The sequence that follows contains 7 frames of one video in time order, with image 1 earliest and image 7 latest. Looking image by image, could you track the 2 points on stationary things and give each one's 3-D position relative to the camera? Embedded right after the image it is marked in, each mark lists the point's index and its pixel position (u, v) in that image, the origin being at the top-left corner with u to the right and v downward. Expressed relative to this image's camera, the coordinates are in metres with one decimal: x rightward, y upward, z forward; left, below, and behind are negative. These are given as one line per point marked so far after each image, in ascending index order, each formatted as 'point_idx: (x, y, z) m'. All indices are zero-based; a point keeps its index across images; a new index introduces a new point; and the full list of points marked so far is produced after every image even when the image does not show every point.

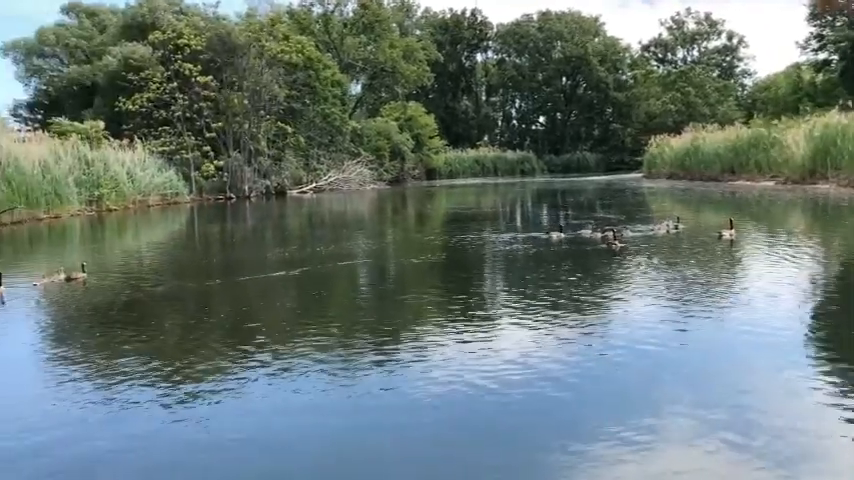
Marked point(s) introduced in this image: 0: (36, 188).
0: (-9.7, +1.3, +19.5) m
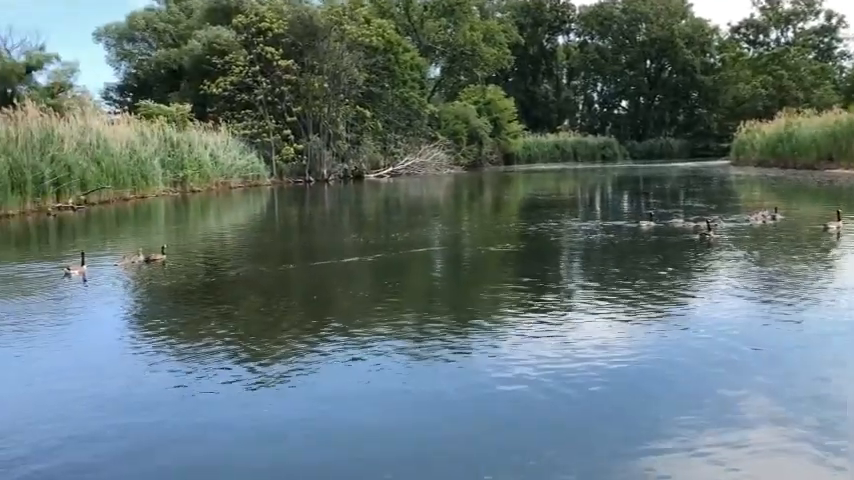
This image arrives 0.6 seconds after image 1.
0: (-7.7, +1.8, +20.1) m
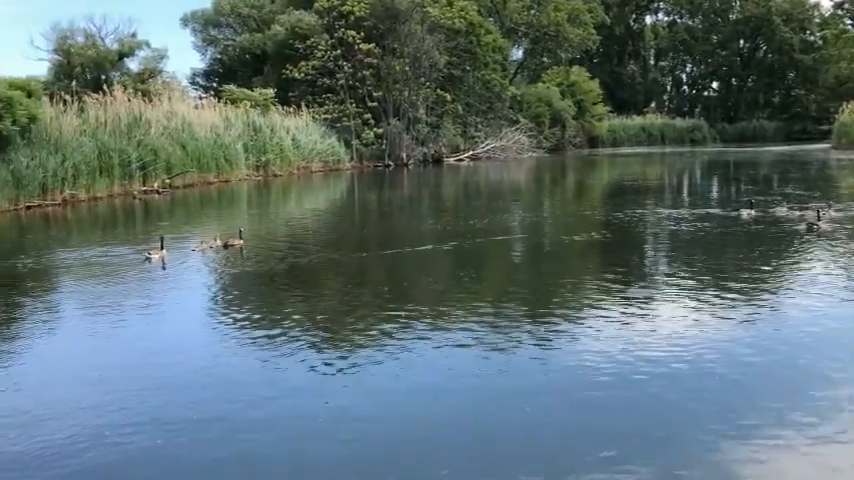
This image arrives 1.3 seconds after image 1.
0: (-5.7, +2.3, +20.5) m
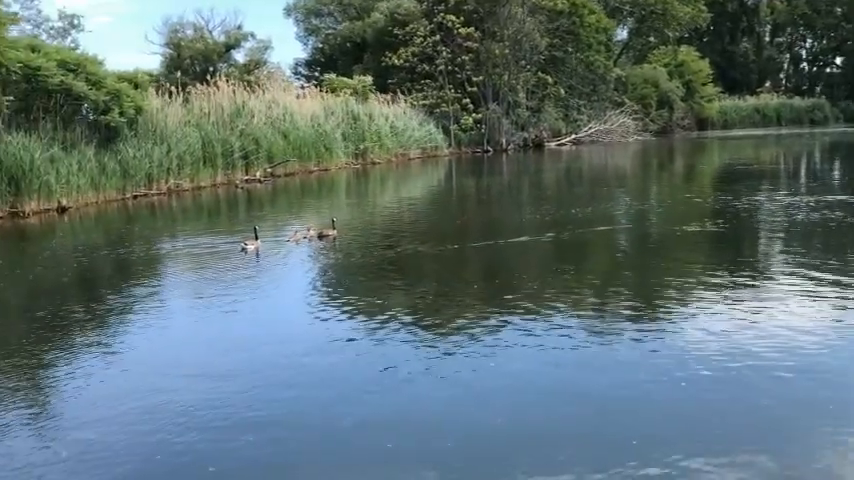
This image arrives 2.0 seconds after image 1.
0: (-3.1, +2.6, +20.7) m
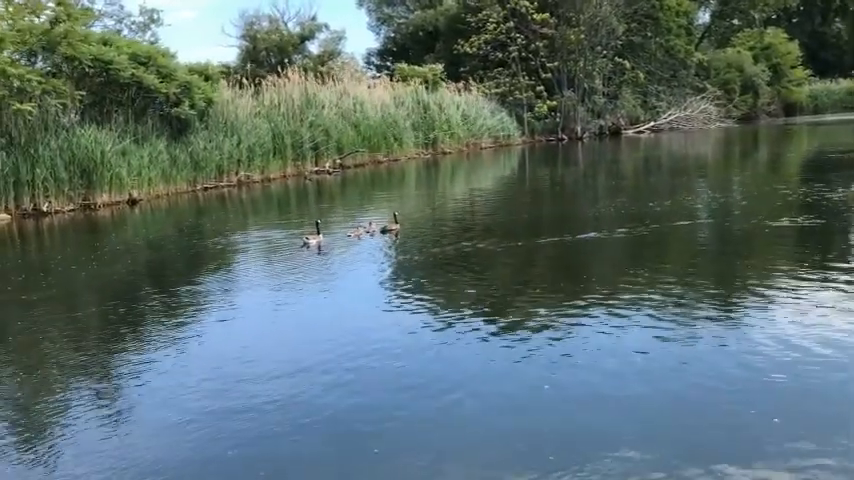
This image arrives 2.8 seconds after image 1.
0: (-1.3, +2.8, +20.6) m
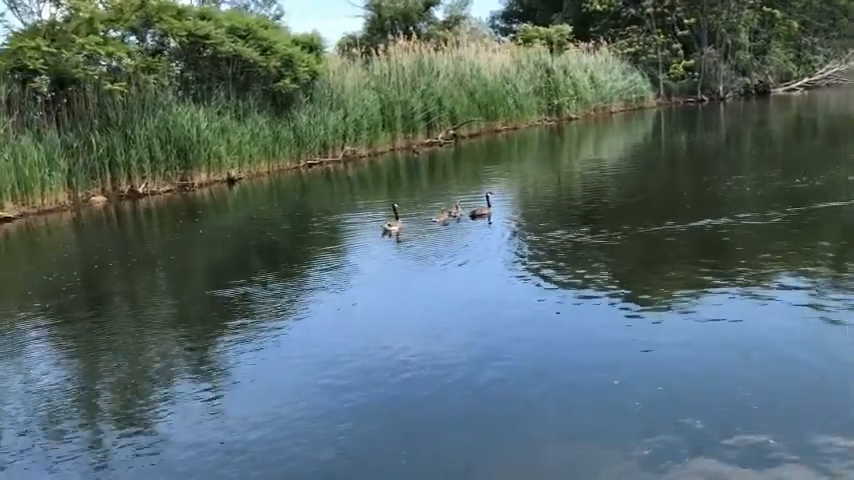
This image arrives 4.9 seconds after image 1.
0: (+1.8, +3.5, +19.6) m
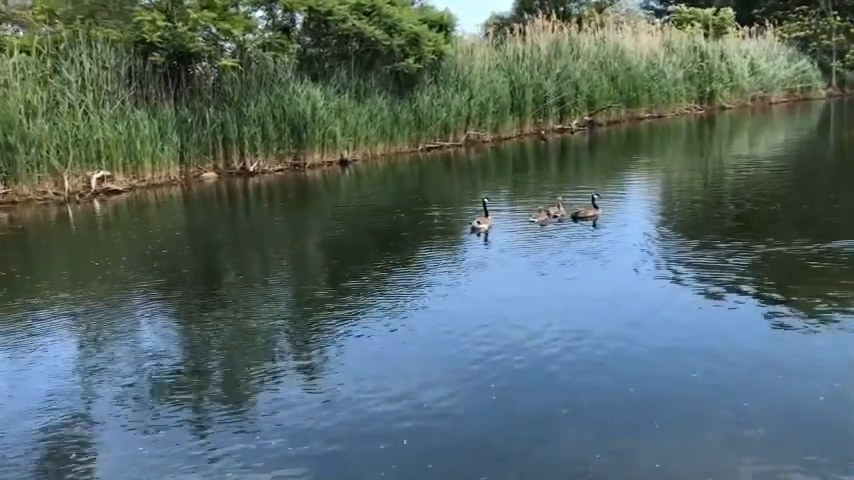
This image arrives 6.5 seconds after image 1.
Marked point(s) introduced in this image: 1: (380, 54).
0: (+5.0, +3.6, +18.3) m
1: (-0.7, +3.4, +14.6) m
